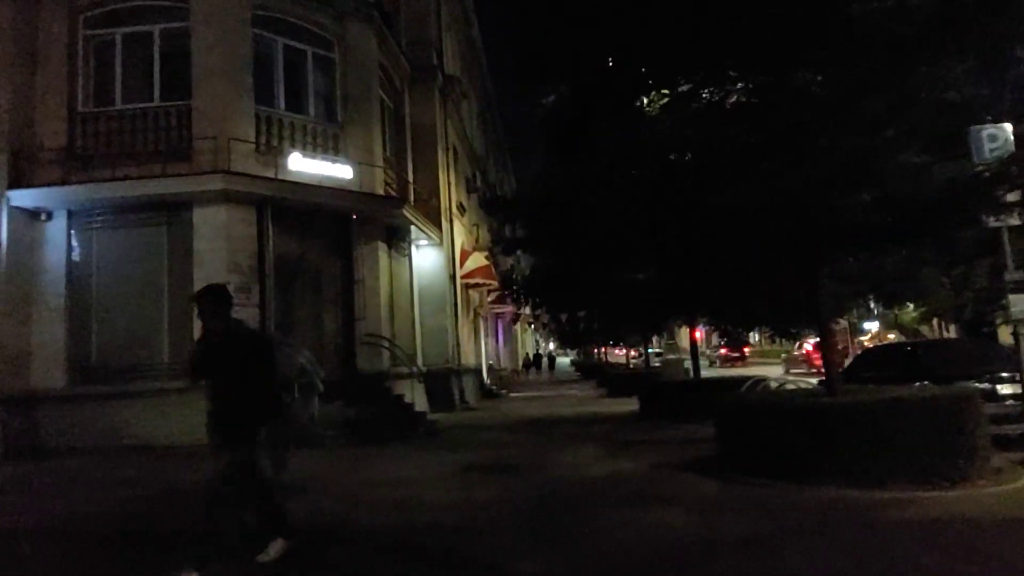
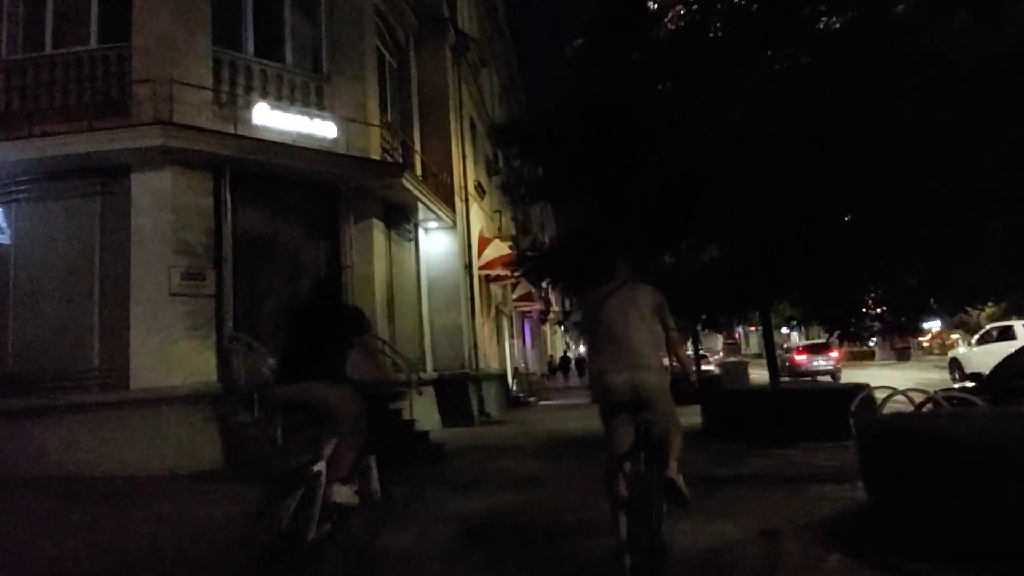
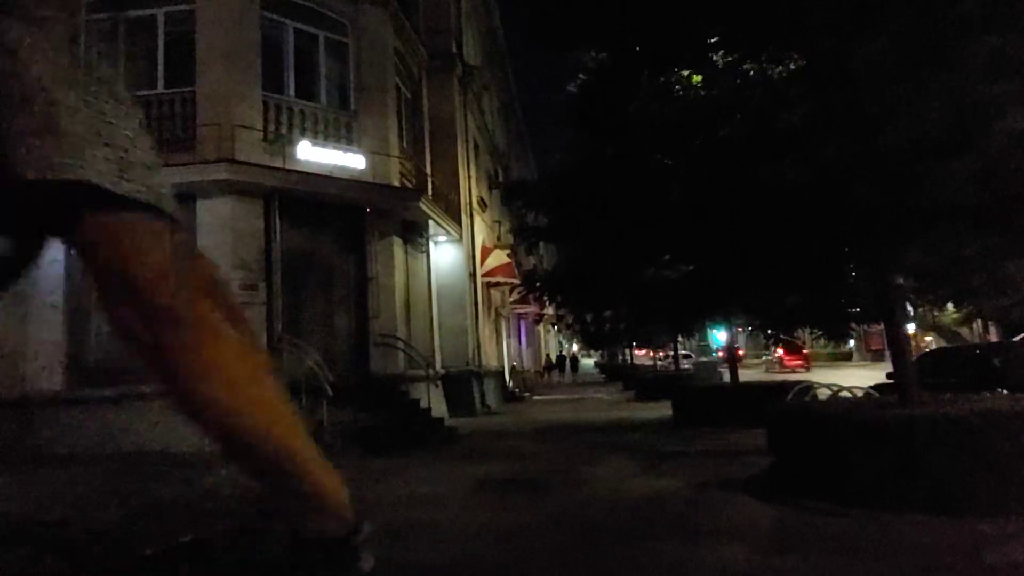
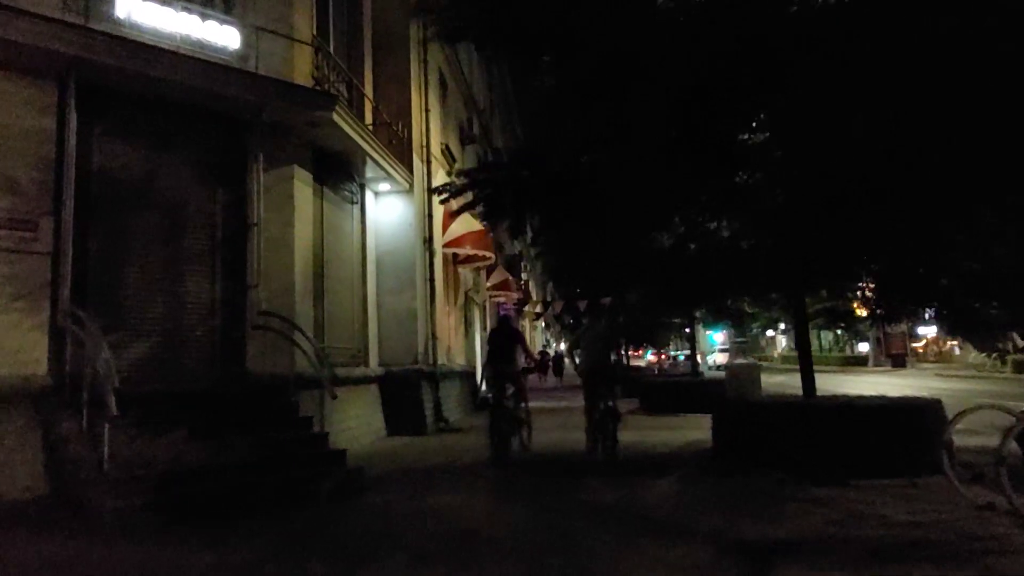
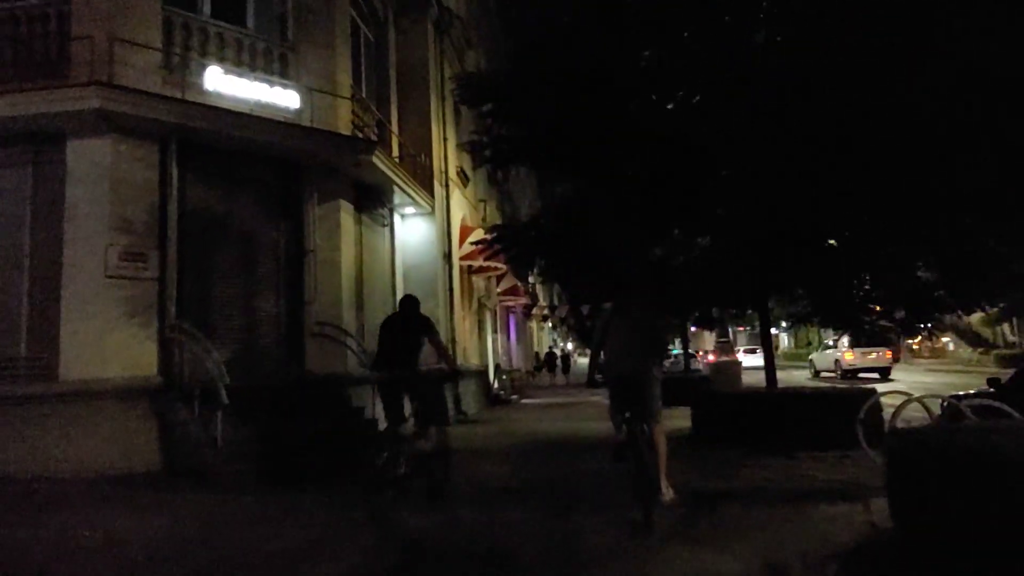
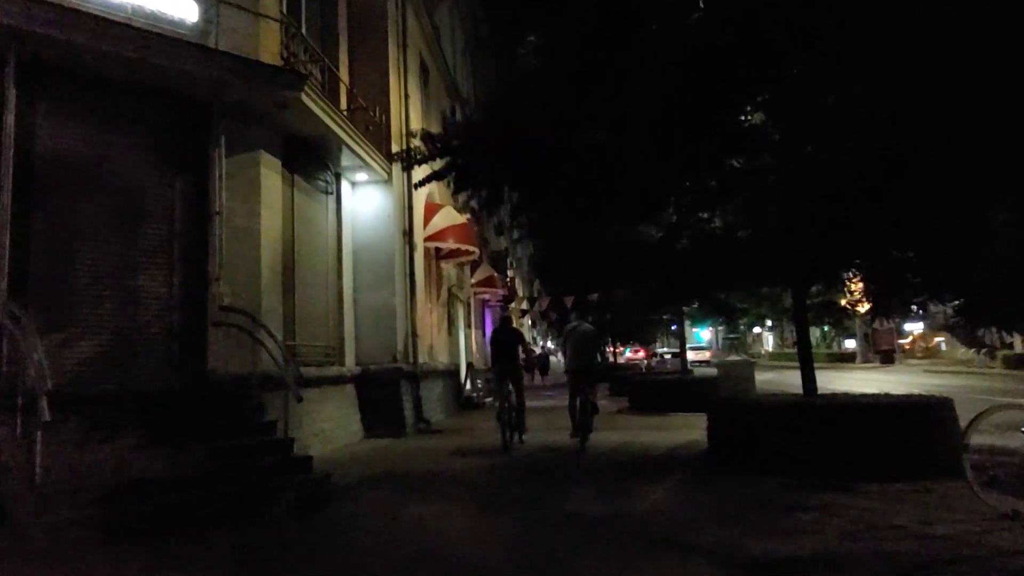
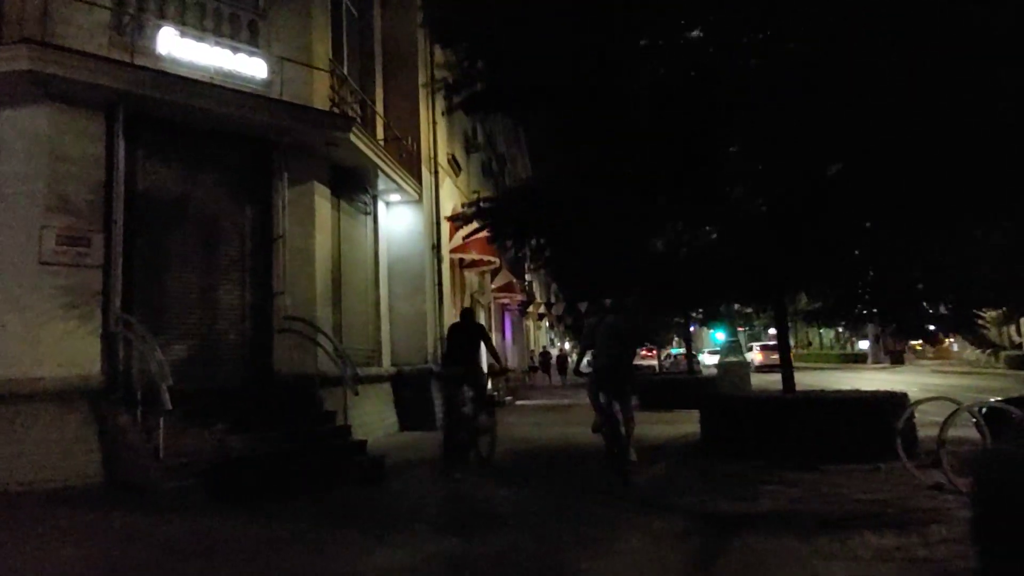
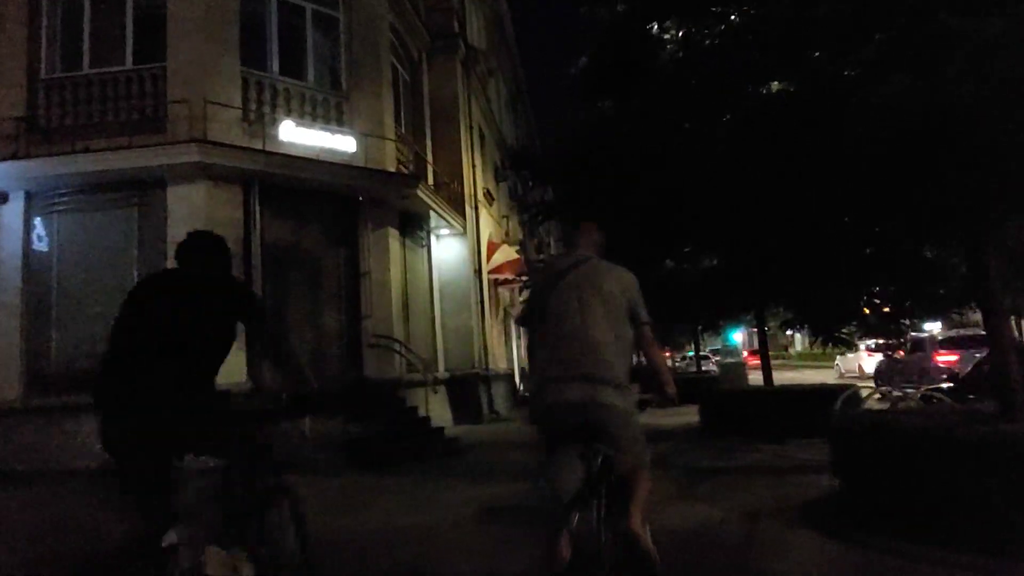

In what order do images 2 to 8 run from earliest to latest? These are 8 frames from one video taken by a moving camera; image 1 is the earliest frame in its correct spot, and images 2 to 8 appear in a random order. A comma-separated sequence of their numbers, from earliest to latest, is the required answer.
3, 8, 2, 5, 7, 4, 6
